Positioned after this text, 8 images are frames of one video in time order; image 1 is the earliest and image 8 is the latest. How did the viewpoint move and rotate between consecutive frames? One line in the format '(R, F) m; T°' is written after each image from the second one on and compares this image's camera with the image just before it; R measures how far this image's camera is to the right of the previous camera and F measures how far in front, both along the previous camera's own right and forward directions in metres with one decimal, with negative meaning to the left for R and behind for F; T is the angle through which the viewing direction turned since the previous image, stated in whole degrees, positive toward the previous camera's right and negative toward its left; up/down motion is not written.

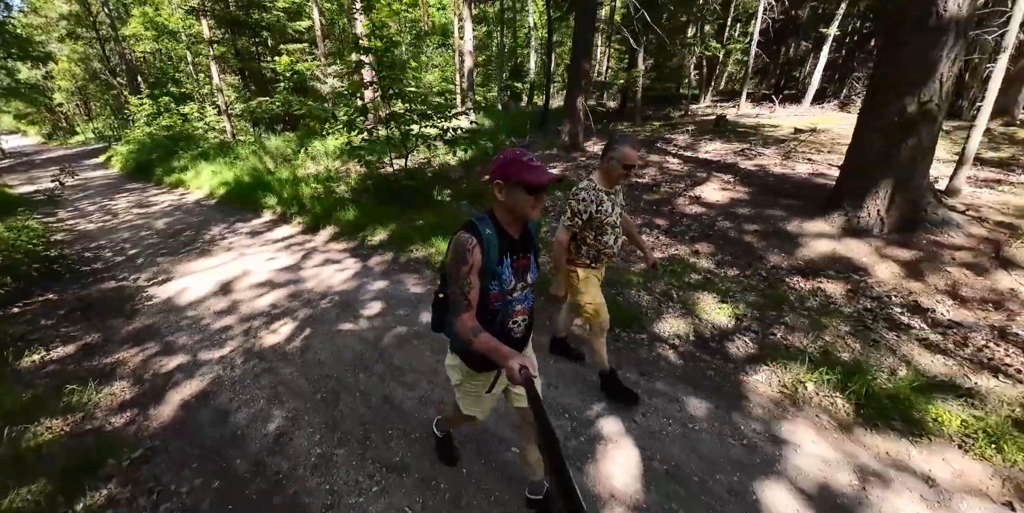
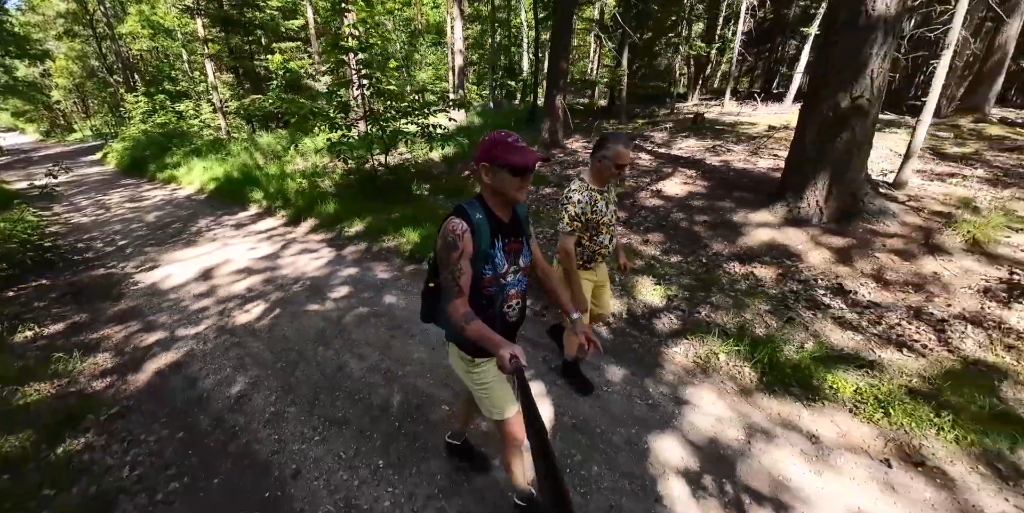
(+0.5, -0.3) m; 0°
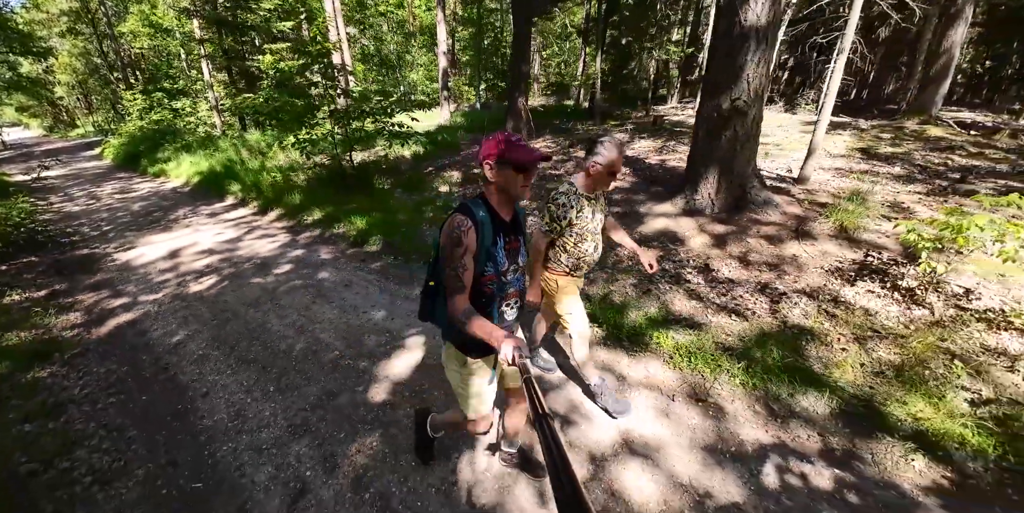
(+1.1, -0.7) m; 0°
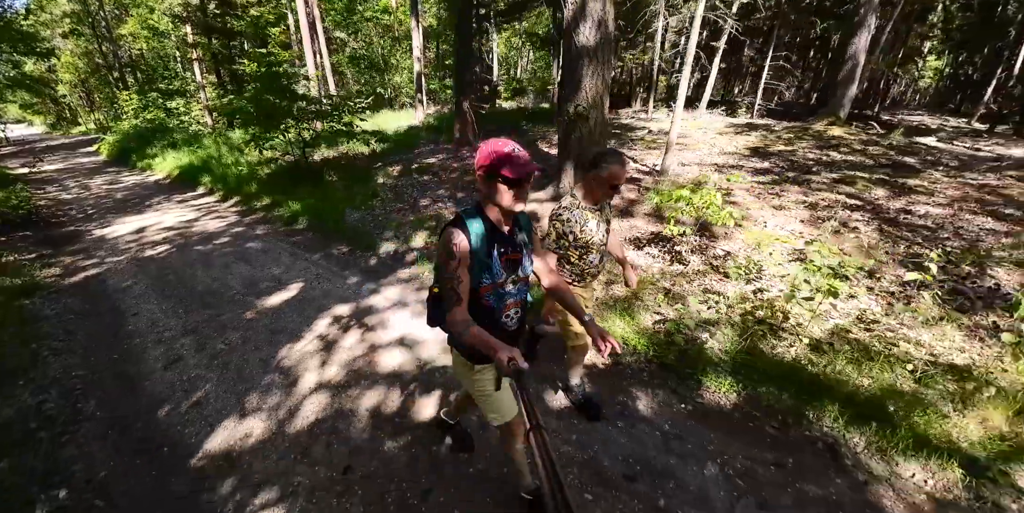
(+1.9, -1.4) m; -1°
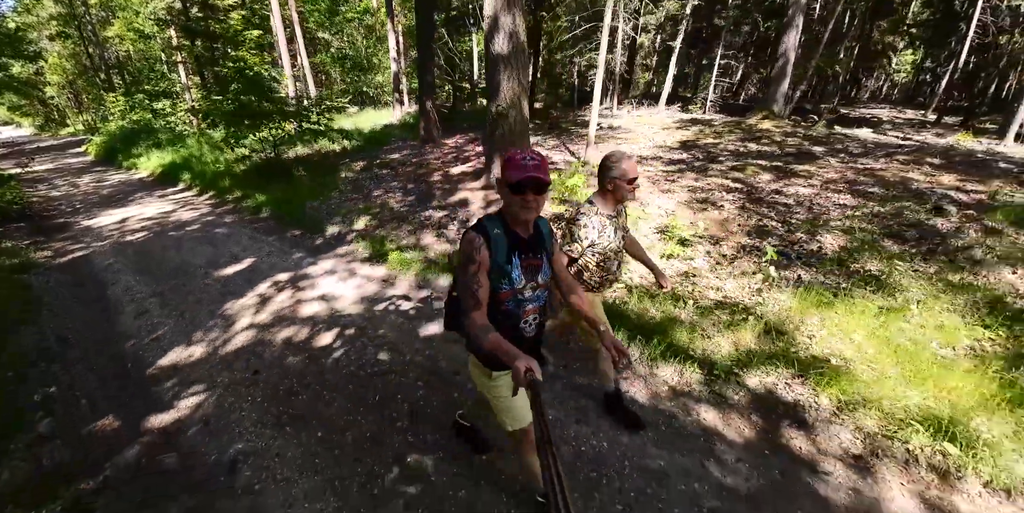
(+1.3, -1.1) m; 0°
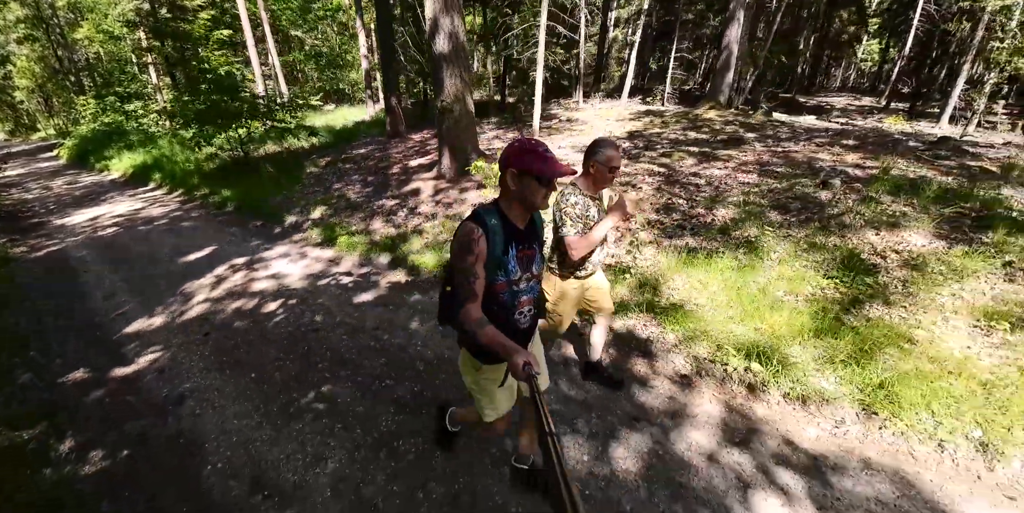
(+0.9, -0.7) m; +1°
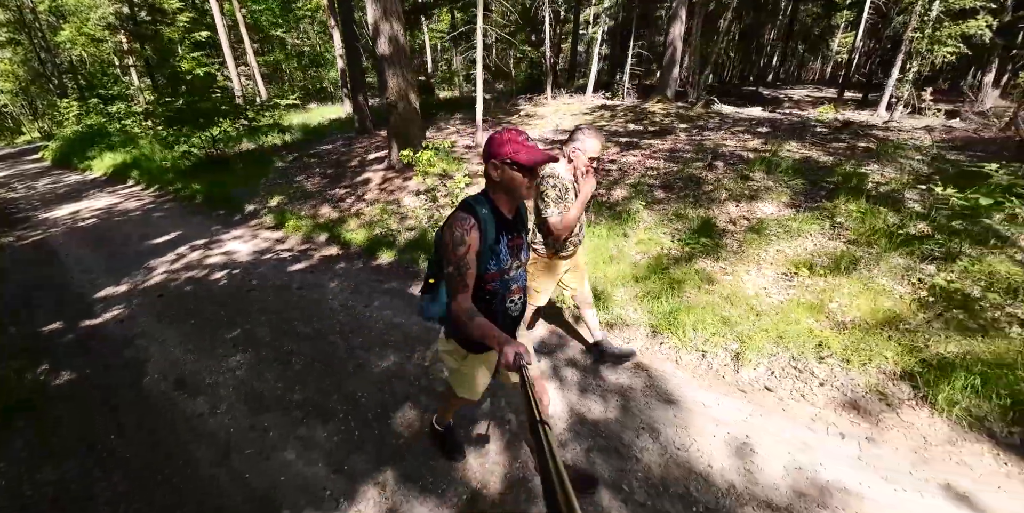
(+1.3, -1.0) m; +1°
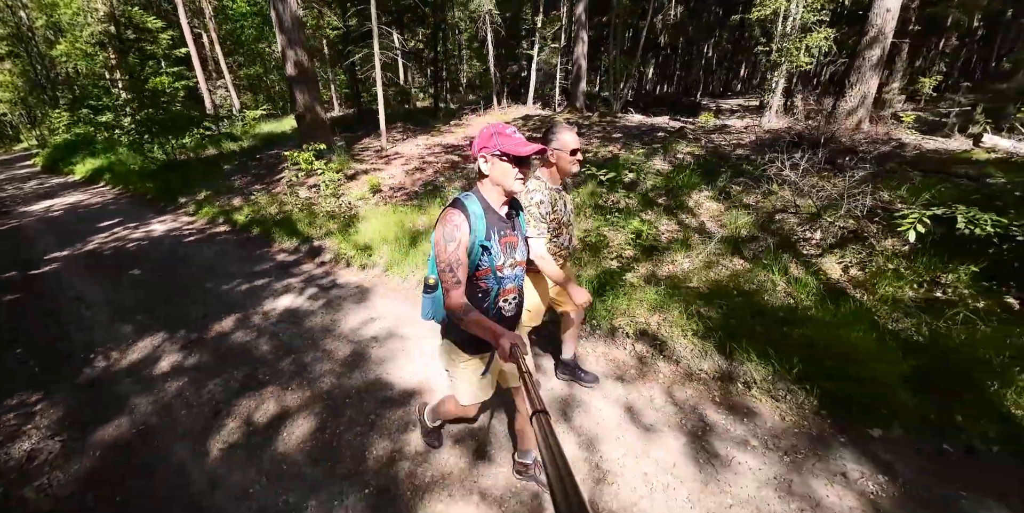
(+3.5, -2.0) m; -1°
